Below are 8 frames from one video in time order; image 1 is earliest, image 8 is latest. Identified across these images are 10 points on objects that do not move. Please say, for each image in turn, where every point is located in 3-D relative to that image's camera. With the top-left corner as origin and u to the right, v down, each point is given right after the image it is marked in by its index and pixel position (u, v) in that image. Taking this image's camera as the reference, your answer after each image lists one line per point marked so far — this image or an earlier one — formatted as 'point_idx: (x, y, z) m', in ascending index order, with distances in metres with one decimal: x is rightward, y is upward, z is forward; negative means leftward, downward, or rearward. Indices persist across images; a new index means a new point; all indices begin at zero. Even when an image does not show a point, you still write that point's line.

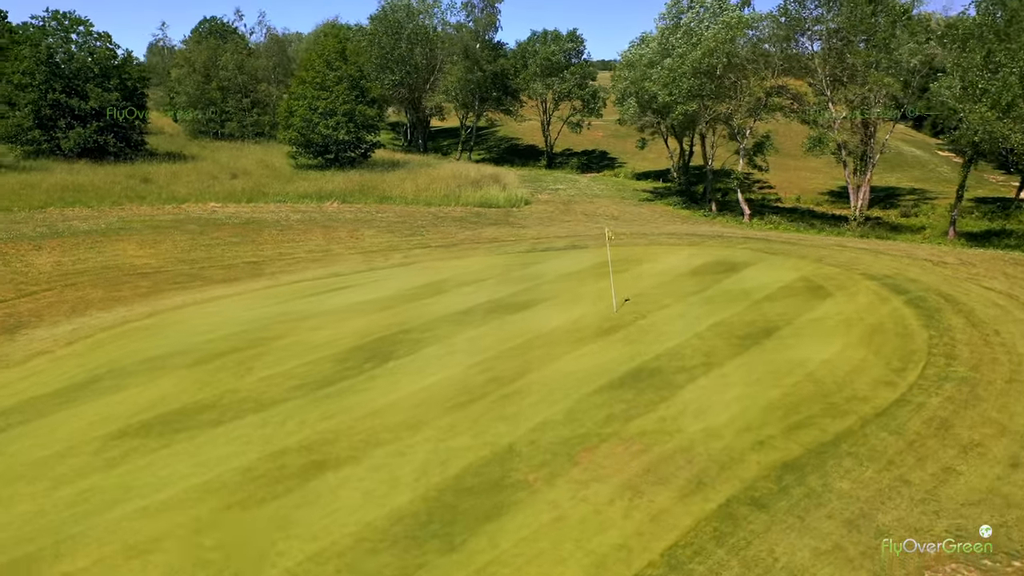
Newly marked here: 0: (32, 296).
0: (-7.3, -0.1, +12.6) m
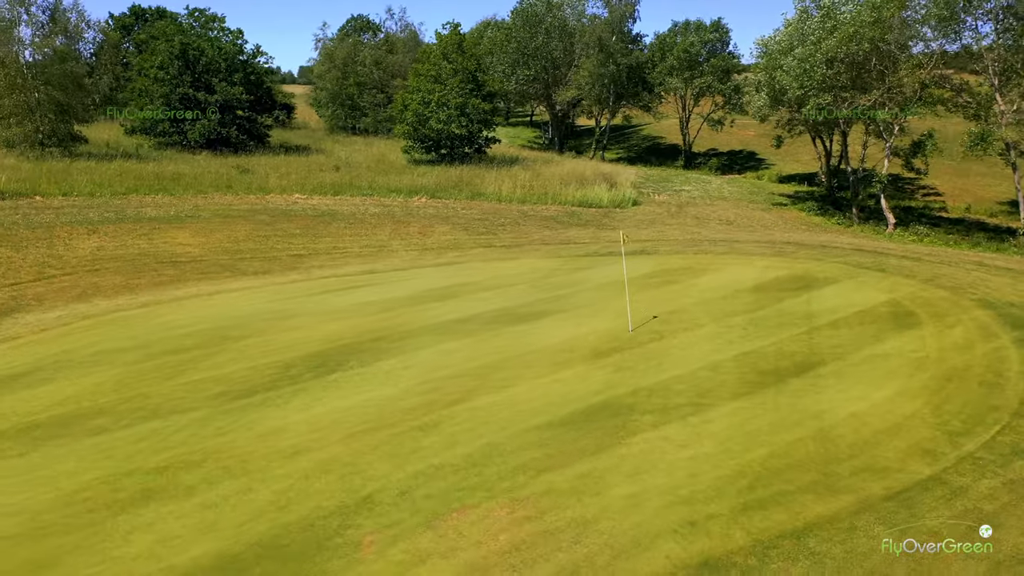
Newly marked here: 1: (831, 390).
0: (-7.0, +0.1, +12.5) m
1: (+3.1, -1.0, +7.9) m
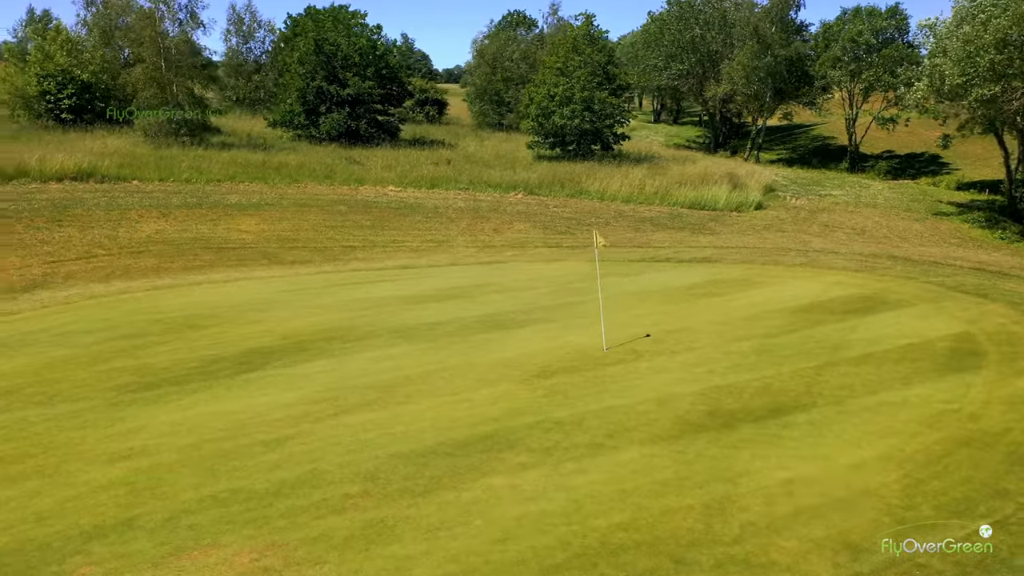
0: (-6.6, +0.4, +12.9) m
1: (+2.0, -1.2, +6.1) m
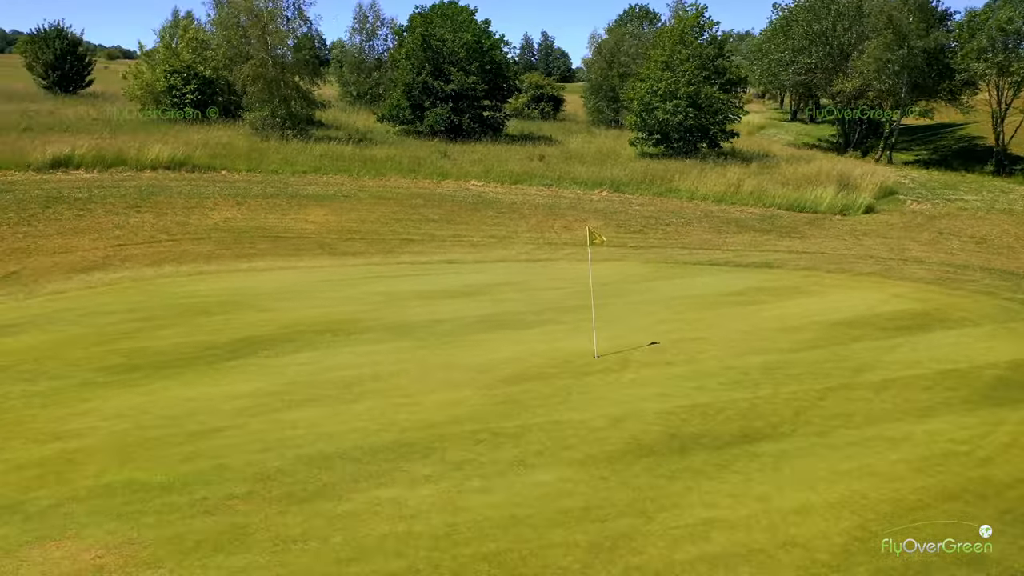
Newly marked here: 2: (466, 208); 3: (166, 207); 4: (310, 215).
0: (-5.8, +0.7, +13.5) m
1: (+1.4, -1.2, +5.3) m
2: (-1.0, +1.8, +18.0) m
3: (-6.5, +1.5, +15.6) m
4: (-3.9, +1.4, +16.2) m
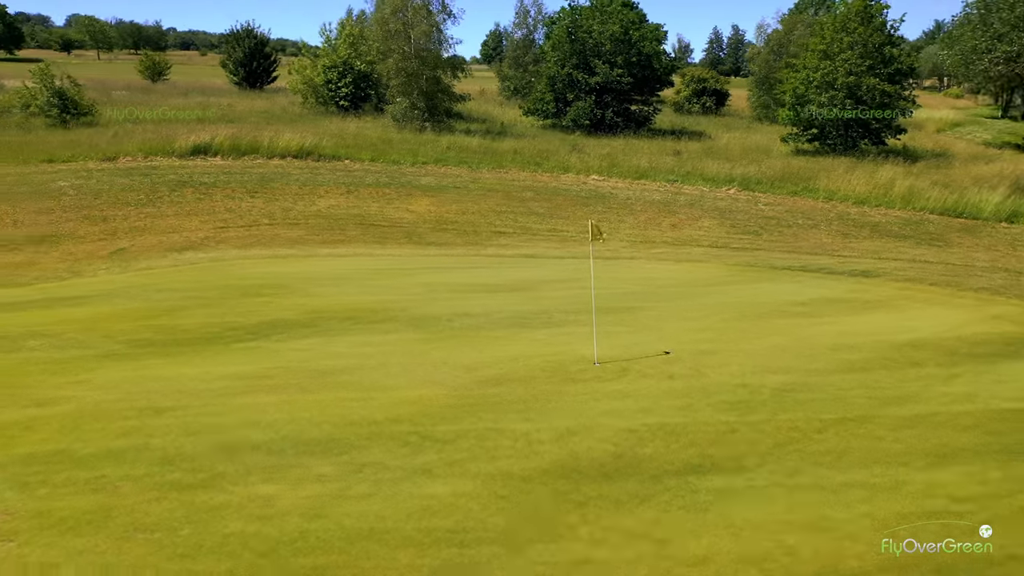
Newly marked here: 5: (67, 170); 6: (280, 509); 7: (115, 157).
0: (-4.4, +1.0, +14.1) m
1: (+0.8, -1.2, +4.5) m
2: (+1.3, +1.8, +17.5) m
3: (-4.6, +1.9, +16.3) m
4: (-1.9, +1.7, +16.3) m
5: (-9.3, +2.5, +17.2) m
6: (-1.3, -1.2, +4.6) m
7: (-8.7, +2.9, +18.1) m
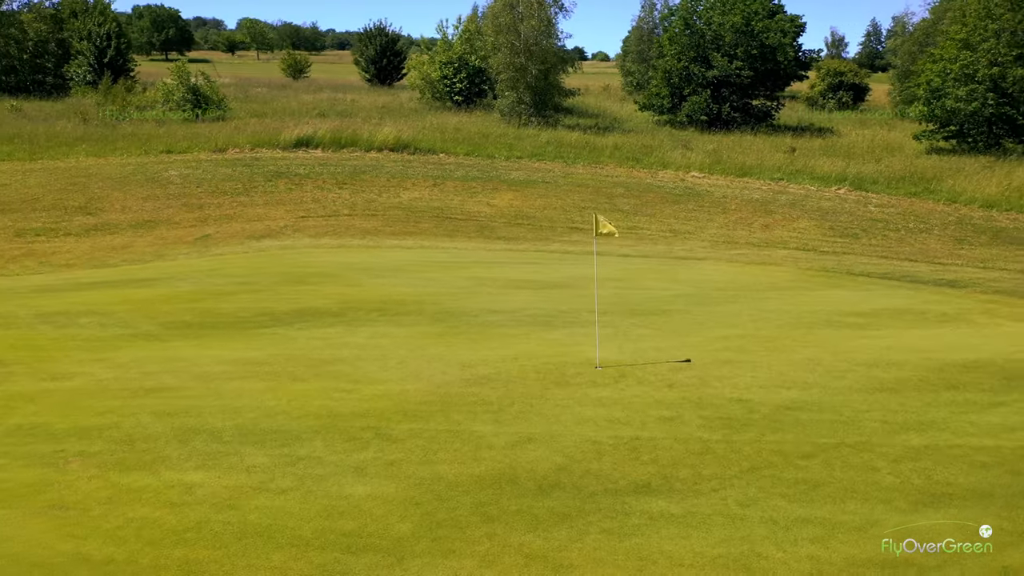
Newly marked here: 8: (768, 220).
0: (-3.1, +1.2, +14.4) m
1: (+0.3, -1.2, +4.1) m
2: (+3.1, +1.8, +16.8) m
3: (-2.9, +2.1, +16.6) m
4: (-0.3, +1.8, +16.2) m
5: (-7.3, +2.8, +18.3) m
6: (-1.7, -1.1, +4.5) m
7: (-6.6, +3.2, +19.1) m
8: (+4.7, +1.3, +15.2) m
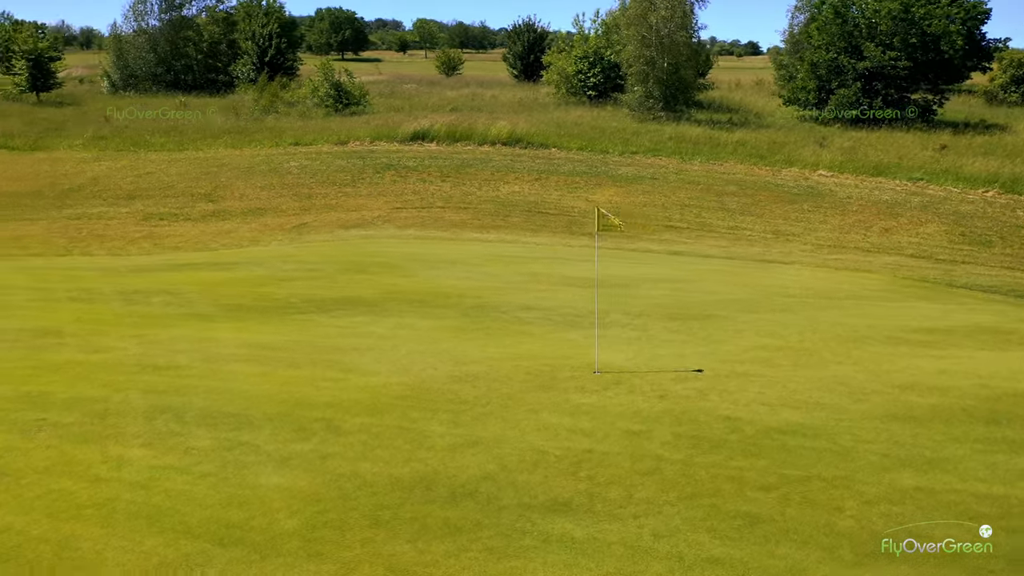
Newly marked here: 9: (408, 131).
0: (-1.5, +1.4, +14.5) m
1: (-0.3, -1.2, +3.8) m
2: (+5.1, +1.7, +15.6) m
3: (-0.8, +2.2, +16.7) m
4: (+1.6, +1.8, +15.7) m
5: (-4.8, +3.1, +19.2) m
6: (-2.2, -1.0, +4.6) m
7: (-3.9, +3.5, +19.8) m
8: (+6.3, +1.1, +13.8) m
9: (-2.5, +3.8, +19.8) m
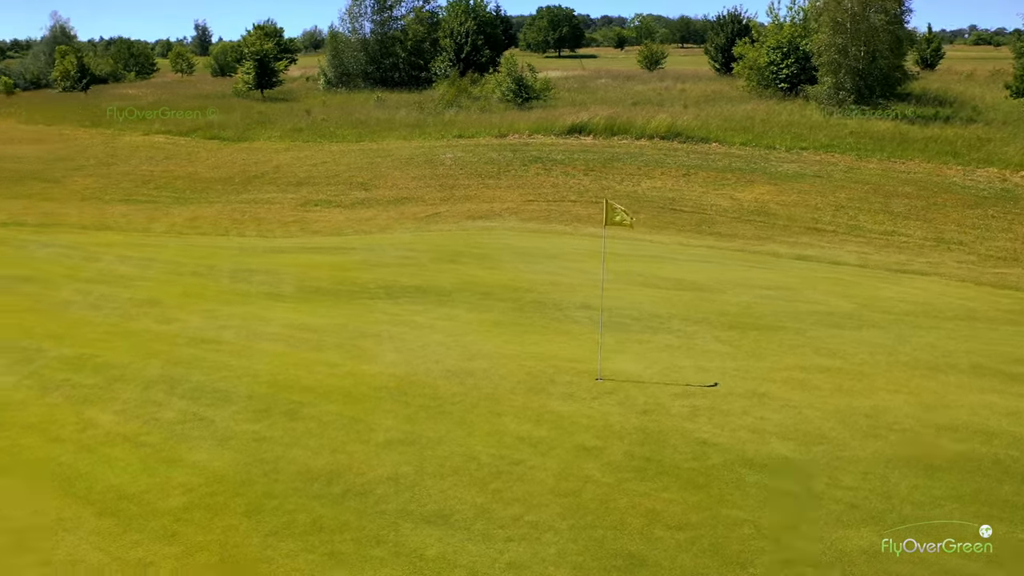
0: (+0.7, +1.5, +14.3) m
1: (-0.9, -1.1, +3.6) m
2: (+7.5, +1.4, +13.7) m
3: (+2.0, +2.3, +16.2) m
4: (+4.1, +1.7, +14.6) m
5: (-1.1, +3.4, +19.6) m
6: (-2.5, -0.9, +4.9) m
7: (-0.1, +3.7, +19.9) m
8: (+8.1, +0.7, +11.6) m
9: (+1.3, +3.9, +19.6) m
